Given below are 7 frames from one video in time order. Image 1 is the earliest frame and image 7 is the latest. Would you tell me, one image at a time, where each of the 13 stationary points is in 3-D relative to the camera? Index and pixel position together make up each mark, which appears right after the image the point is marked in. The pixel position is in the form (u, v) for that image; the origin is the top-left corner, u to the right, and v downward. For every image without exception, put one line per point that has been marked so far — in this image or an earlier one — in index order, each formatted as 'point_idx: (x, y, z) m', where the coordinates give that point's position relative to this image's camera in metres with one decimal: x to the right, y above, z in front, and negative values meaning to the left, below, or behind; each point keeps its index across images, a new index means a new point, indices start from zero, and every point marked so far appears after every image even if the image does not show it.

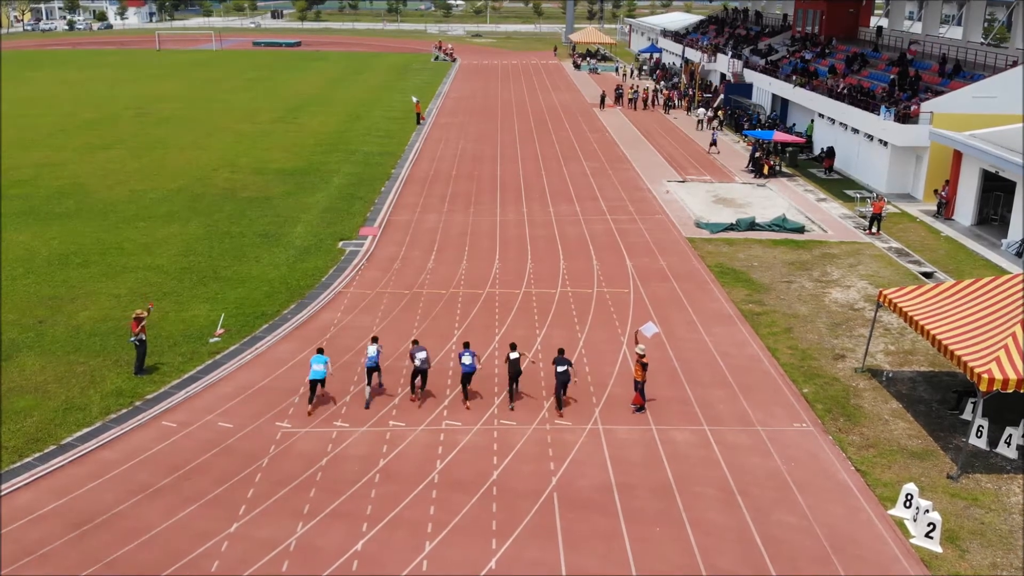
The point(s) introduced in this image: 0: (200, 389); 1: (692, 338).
0: (-5.5, -1.8, +14.8) m
1: (+3.6, -1.0, +16.6) m
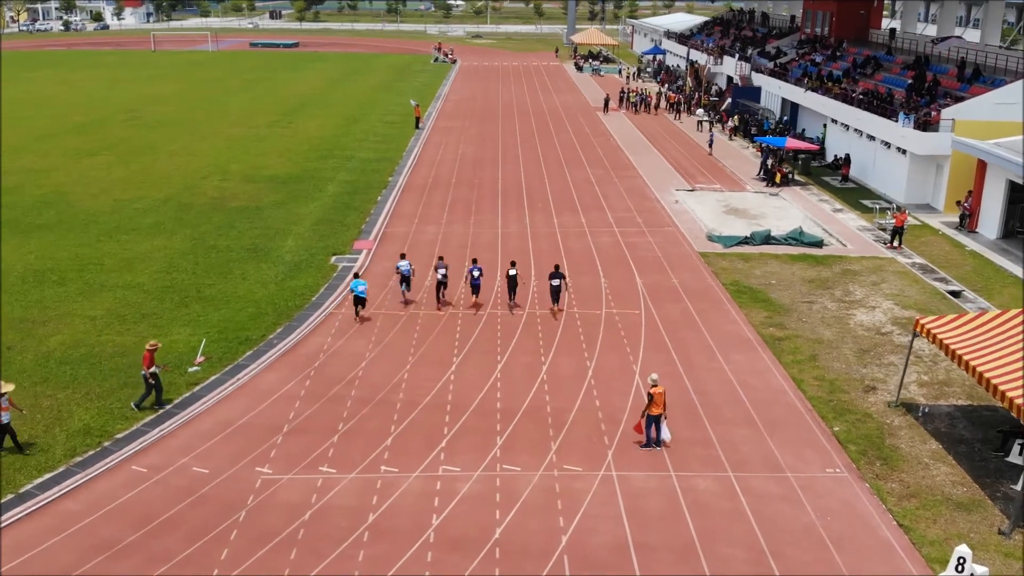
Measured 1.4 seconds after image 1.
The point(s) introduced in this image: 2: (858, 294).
0: (-5.4, -2.2, +13.6) m
1: (+3.6, -1.5, +15.4) m
2: (+8.0, -0.1, +19.5) m
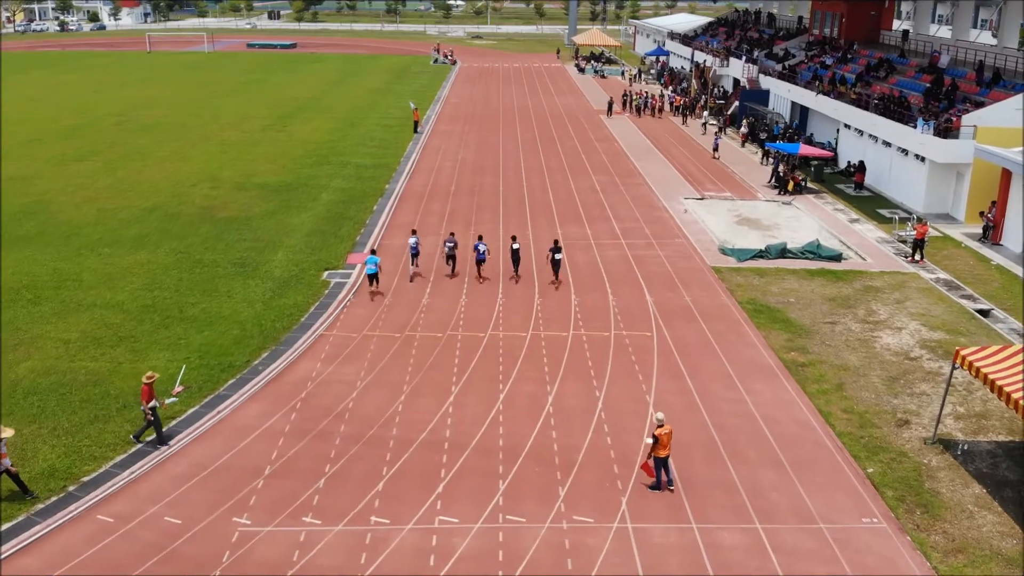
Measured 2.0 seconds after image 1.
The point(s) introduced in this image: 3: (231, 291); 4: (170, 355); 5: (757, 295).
0: (-5.4, -2.6, +12.4) m
1: (+3.7, -1.9, +14.3) m
2: (+8.1, -0.6, +18.4) m
3: (-6.4, -0.1, +19.0) m
4: (-6.5, -1.3, +16.0) m
5: (+5.6, -0.2, +19.2) m
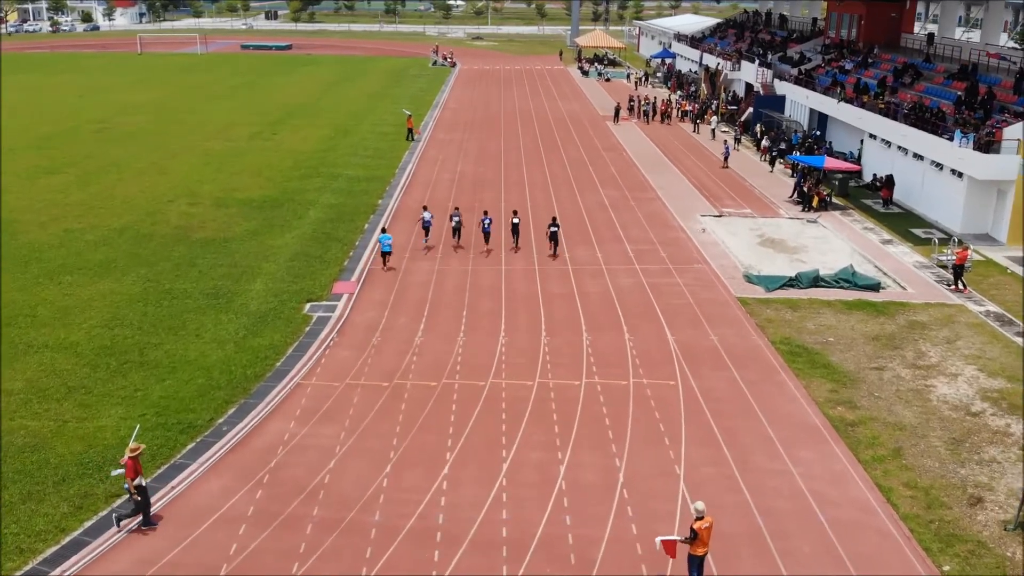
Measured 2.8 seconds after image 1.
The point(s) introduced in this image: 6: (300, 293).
0: (-5.3, -3.4, +10.4) m
1: (+3.8, -2.6, +12.2) m
2: (+8.1, -1.3, +16.3) m
3: (-6.3, -0.8, +17.0) m
4: (-6.4, -2.0, +13.9) m
5: (+5.7, -0.9, +17.1) m
6: (-4.8, -0.1, +19.0) m
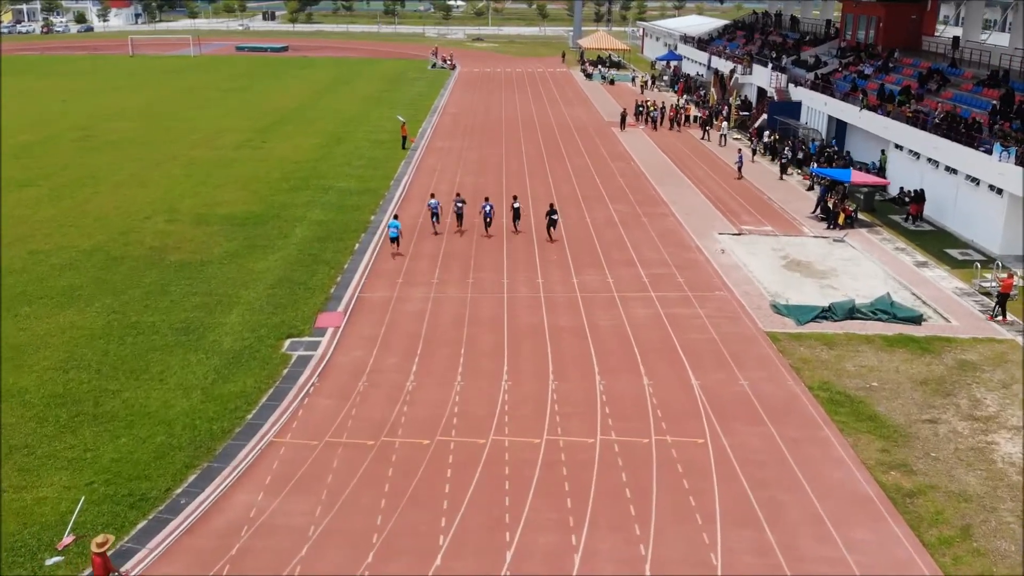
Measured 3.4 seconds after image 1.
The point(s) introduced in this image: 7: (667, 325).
0: (-5.2, -4.1, +8.5) m
1: (+3.8, -3.3, +10.3) m
2: (+8.2, -2.0, +14.4) m
3: (-6.2, -1.5, +15.1) m
4: (-6.4, -2.7, +12.1) m
5: (+5.7, -1.6, +15.2) m
6: (-4.7, -0.8, +17.2) m
7: (+3.2, -0.8, +17.4) m
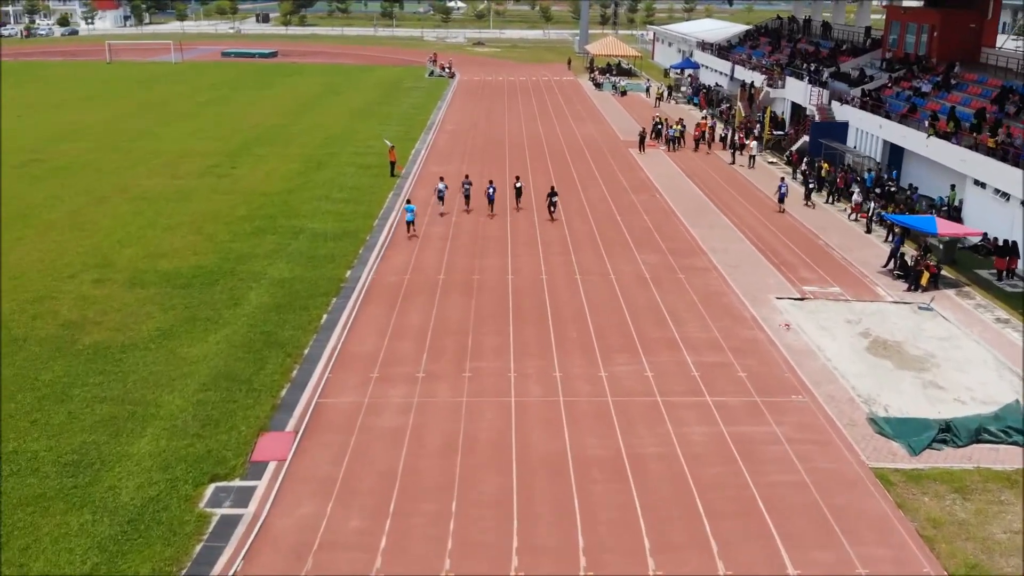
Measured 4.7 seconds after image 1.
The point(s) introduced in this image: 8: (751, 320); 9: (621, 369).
0: (-5.1, -5.9, +4.0) m
1: (+4.0, -5.1, +5.8) m
2: (+8.3, -3.8, +9.9) m
3: (-6.1, -3.3, +10.6) m
4: (-6.2, -4.5, +7.6) m
5: (+5.9, -3.4, +10.7) m
6: (-4.6, -2.6, +12.6) m
7: (+3.3, -2.6, +12.8) m
8: (+5.0, -0.8, +17.7) m
9: (+2.0, -1.6, +15.6) m
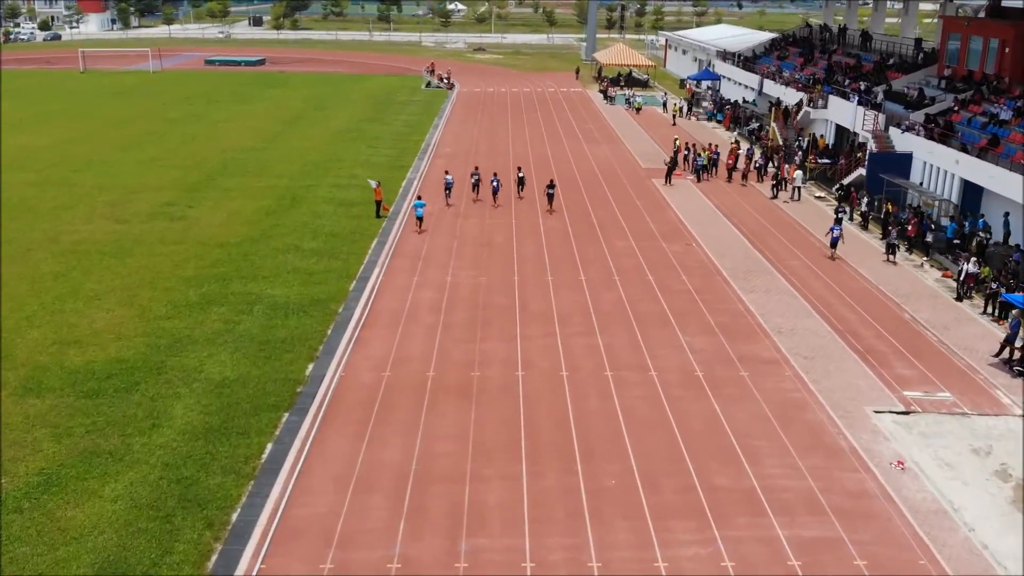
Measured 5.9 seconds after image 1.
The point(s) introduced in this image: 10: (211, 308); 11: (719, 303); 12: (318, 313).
0: (-4.9, -7.7, -0.6) m
1: (+4.1, -7.0, +1.2) m
2: (+8.5, -5.7, +5.3) m
3: (-5.9, -5.2, +6.0) m
4: (-6.0, -6.4, +3.0) m
5: (+6.1, -5.3, +6.1) m
6: (-4.4, -4.5, +8.1) m
7: (+3.5, -4.5, +8.3) m
8: (+5.1, -2.6, +13.1) m
9: (+2.2, -3.5, +11.0) m
10: (-6.7, -0.5, +18.8) m
11: (+4.7, -0.5, +19.2) m
12: (-4.2, -0.7, +18.6) m
